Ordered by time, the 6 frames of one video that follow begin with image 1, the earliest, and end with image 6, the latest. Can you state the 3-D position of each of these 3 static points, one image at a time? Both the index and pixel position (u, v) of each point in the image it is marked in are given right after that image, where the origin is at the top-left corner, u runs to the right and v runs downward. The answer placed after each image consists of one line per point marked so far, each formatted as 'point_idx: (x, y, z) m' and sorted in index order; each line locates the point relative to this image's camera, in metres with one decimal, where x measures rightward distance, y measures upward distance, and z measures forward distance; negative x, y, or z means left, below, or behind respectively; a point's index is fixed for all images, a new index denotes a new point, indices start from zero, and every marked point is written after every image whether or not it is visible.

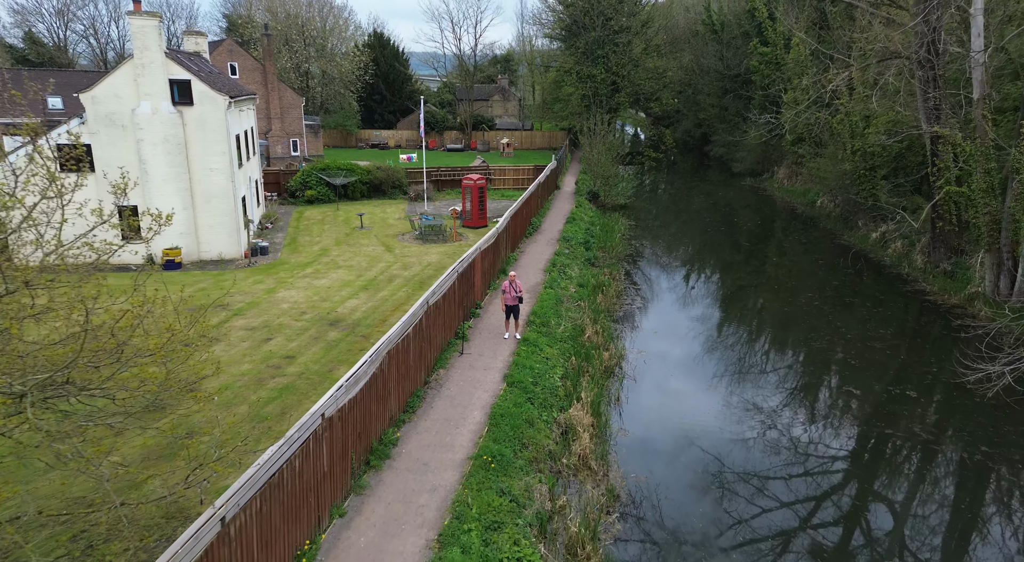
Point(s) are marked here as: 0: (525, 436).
0: (+0.2, -2.1, +9.6) m
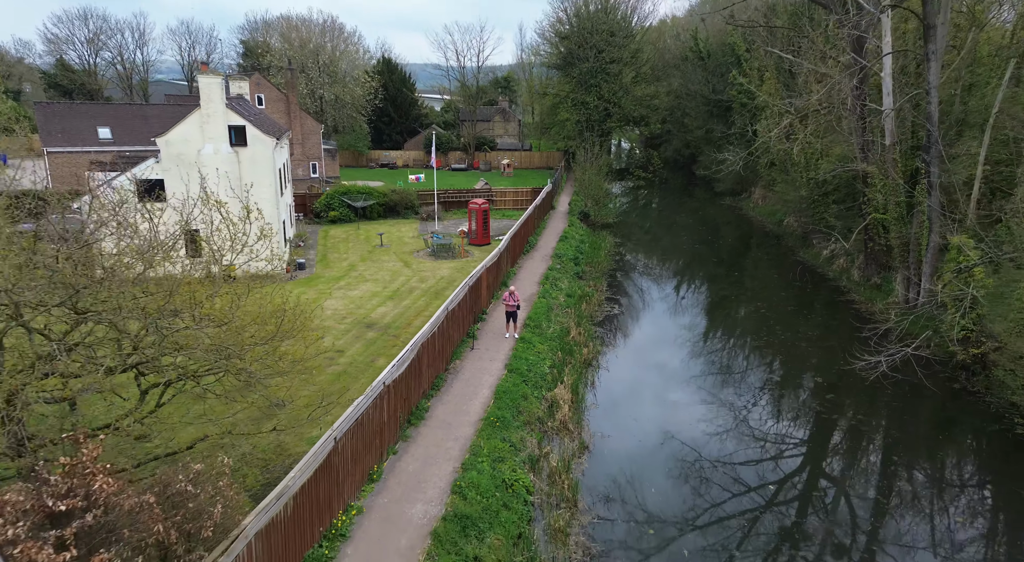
0: (+0.2, -2.3, +13.1) m
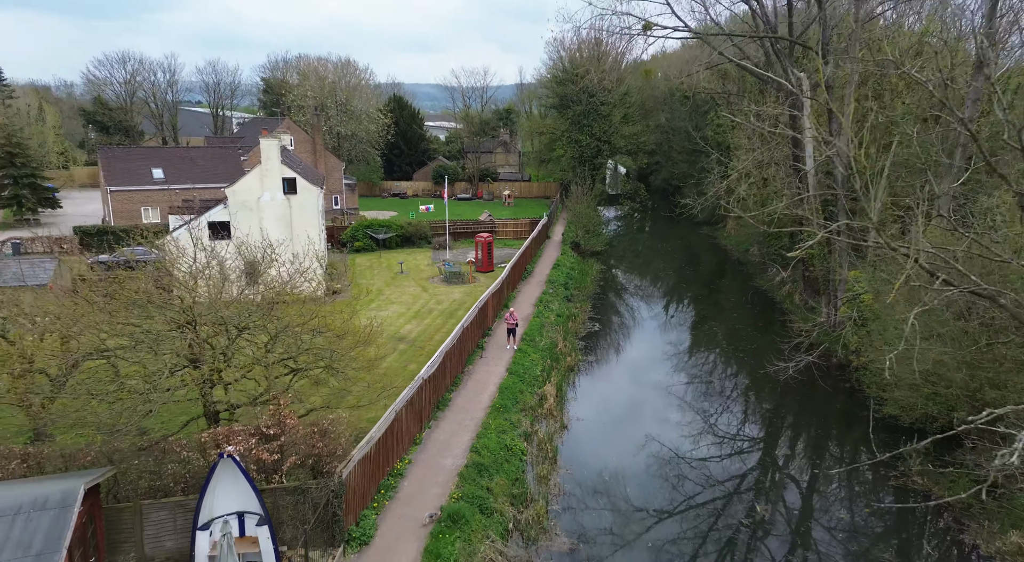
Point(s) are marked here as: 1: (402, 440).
0: (+0.2, -2.9, +17.8) m
1: (-2.2, -3.2, +14.0) m
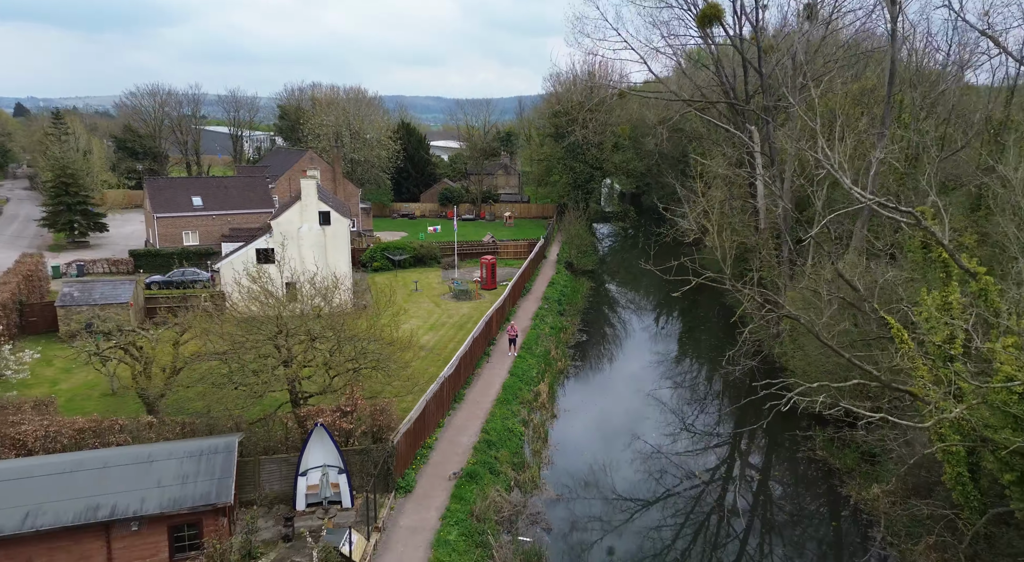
0: (+0.2, -3.5, +22.4) m
1: (-2.1, -3.7, +18.6) m
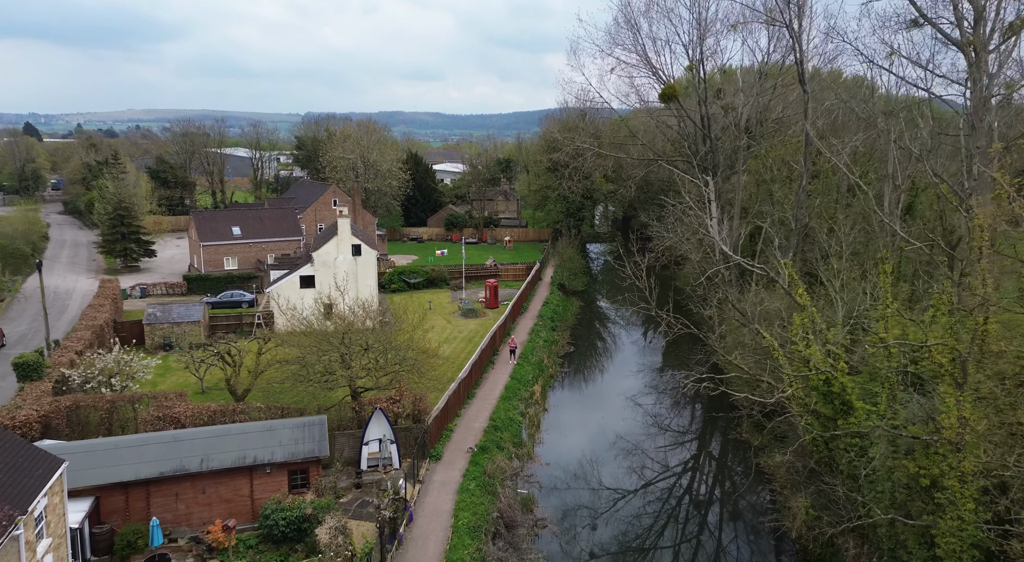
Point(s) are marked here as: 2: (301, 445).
0: (+0.2, -4.5, +28.6) m
1: (-2.1, -4.6, +24.8) m
2: (-5.4, -4.2, +18.2) m
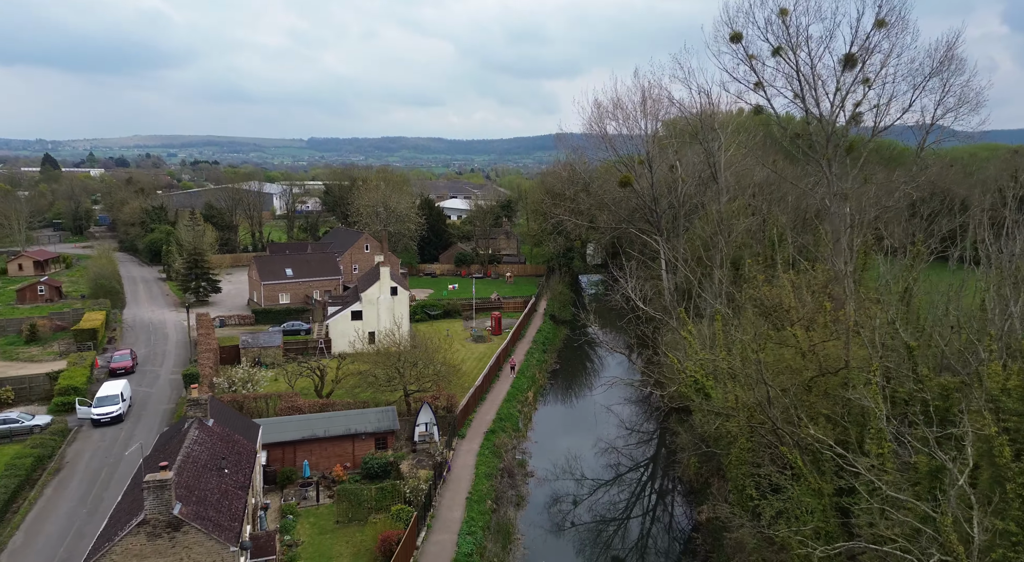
0: (+0.2, -6.5, +39.9) m
1: (-2.1, -6.5, +36.1) m
2: (-5.4, -5.9, +29.6) m
